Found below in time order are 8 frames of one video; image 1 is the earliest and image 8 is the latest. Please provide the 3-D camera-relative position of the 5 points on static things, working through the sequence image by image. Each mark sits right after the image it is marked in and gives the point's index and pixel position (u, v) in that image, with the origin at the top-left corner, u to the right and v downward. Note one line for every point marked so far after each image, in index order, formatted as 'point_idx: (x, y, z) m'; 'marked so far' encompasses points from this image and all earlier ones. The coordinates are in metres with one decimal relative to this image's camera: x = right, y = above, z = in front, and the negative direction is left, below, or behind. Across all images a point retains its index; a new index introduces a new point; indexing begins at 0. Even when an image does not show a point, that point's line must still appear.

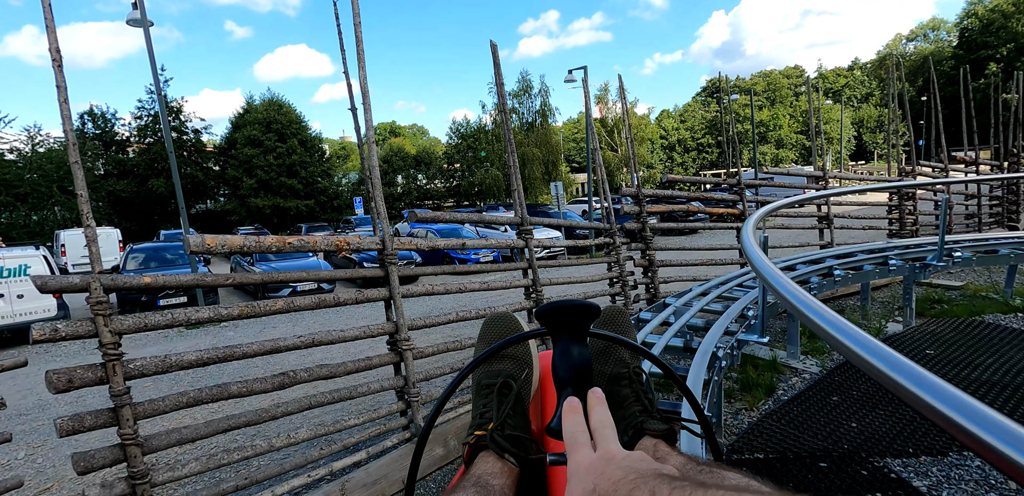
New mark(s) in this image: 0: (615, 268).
0: (+0.8, -0.2, +4.1) m
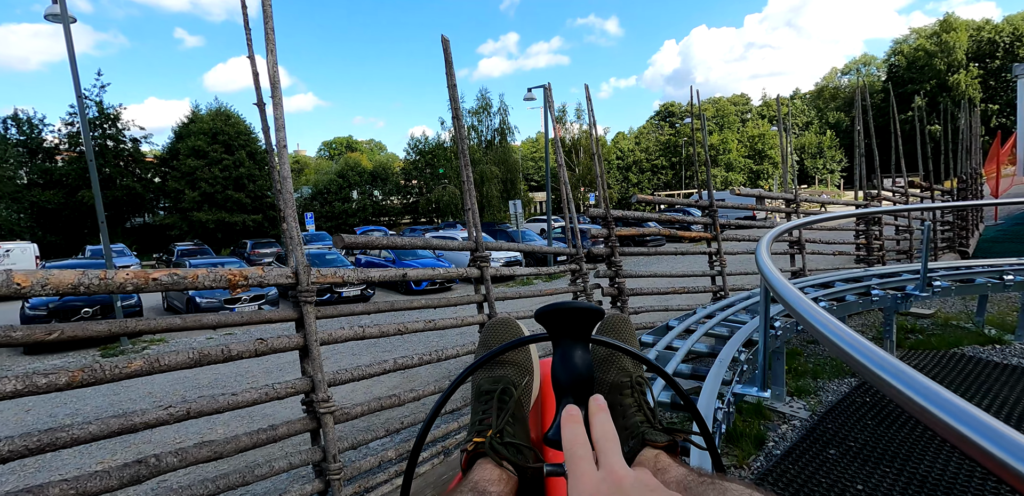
0: (+0.5, -0.3, +3.7) m
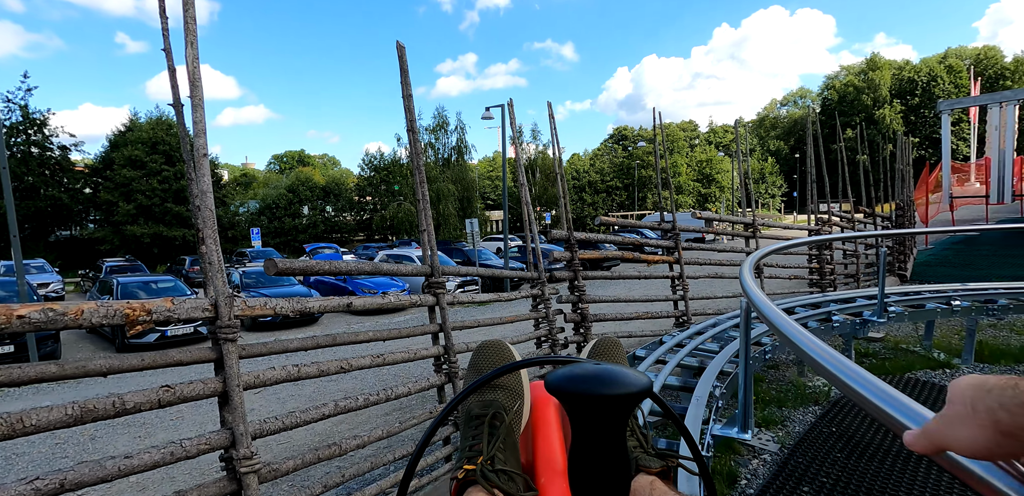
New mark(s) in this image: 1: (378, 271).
0: (+0.2, -0.5, +3.5) m
1: (-0.7, -0.1, +2.9) m
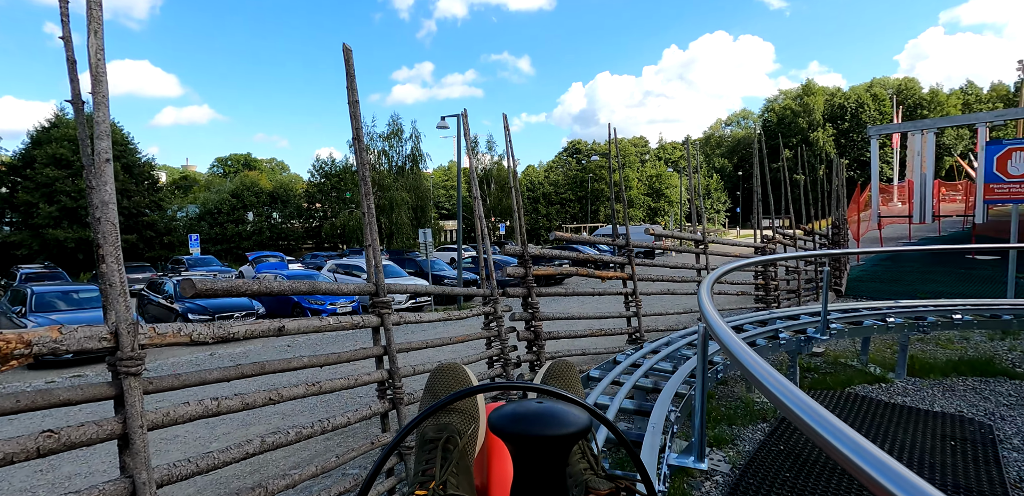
0: (-0.1, -0.6, +3.4) m
1: (-1.0, -0.2, +2.7) m
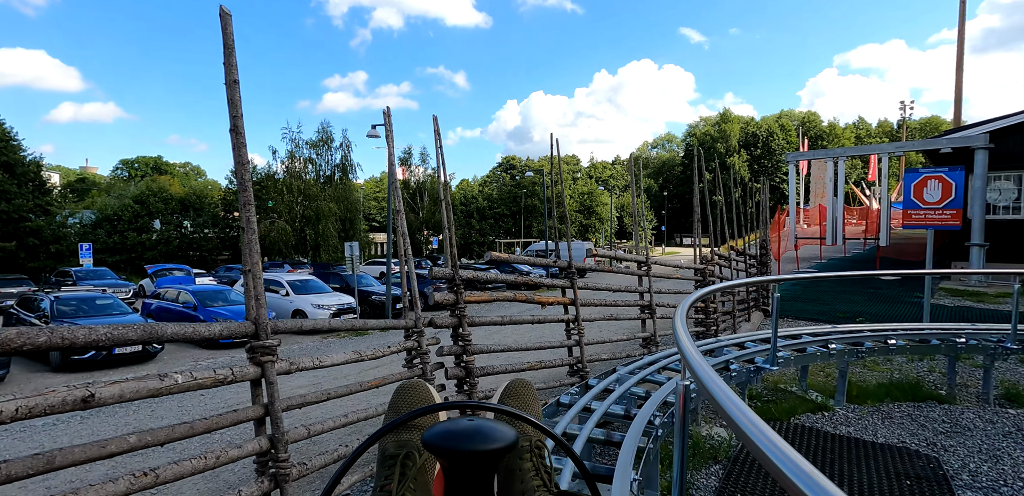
0: (-0.5, -0.7, +2.9) m
1: (-1.3, -0.3, +2.1) m
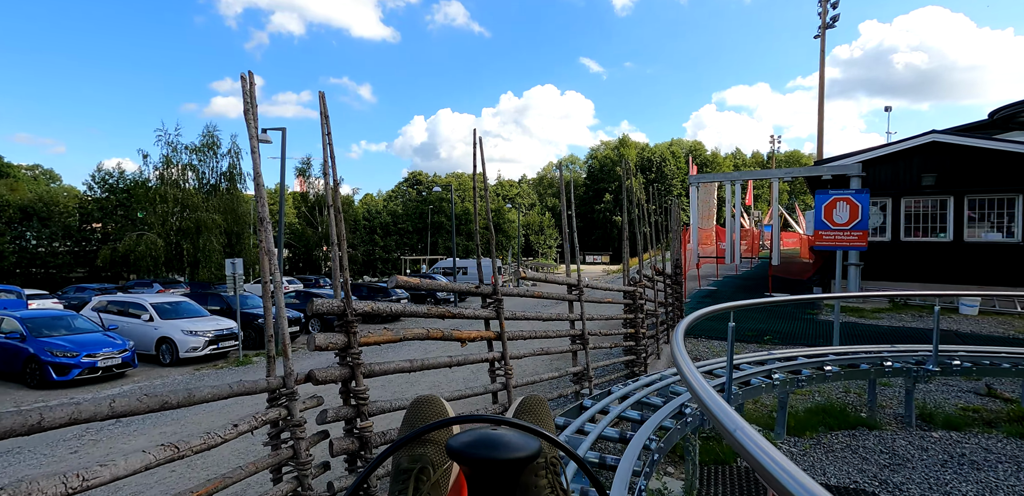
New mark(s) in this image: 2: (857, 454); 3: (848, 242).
0: (-0.8, -0.8, +2.0) m
1: (-1.5, -0.3, +1.2) m
2: (+2.7, -1.6, +4.2) m
3: (+4.3, +0.1, +6.8) m
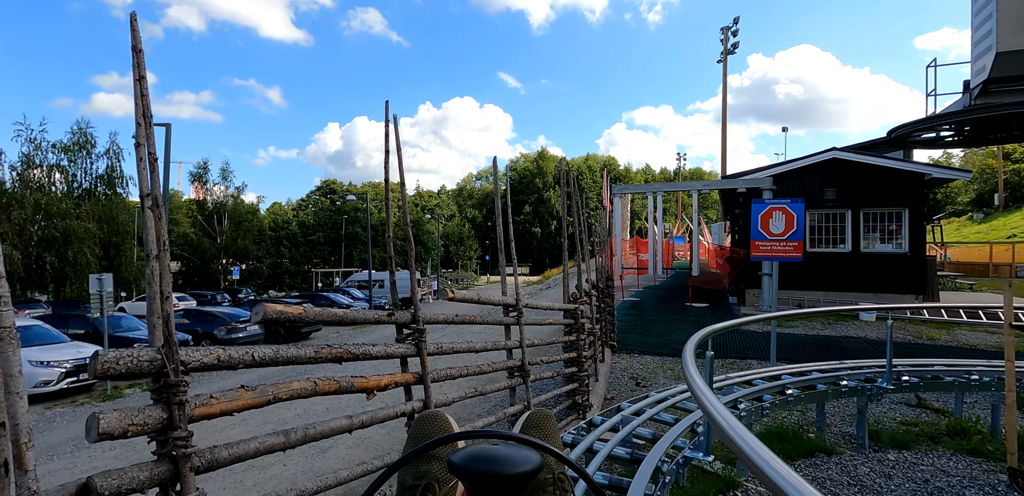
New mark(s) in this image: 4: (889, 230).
0: (-1.0, -0.8, +1.1) m
1: (-1.5, -0.4, +0.2) m
2: (+2.2, -1.7, +3.7) m
3: (+3.3, -0.1, +6.6) m
4: (+10.9, +0.5, +15.5) m
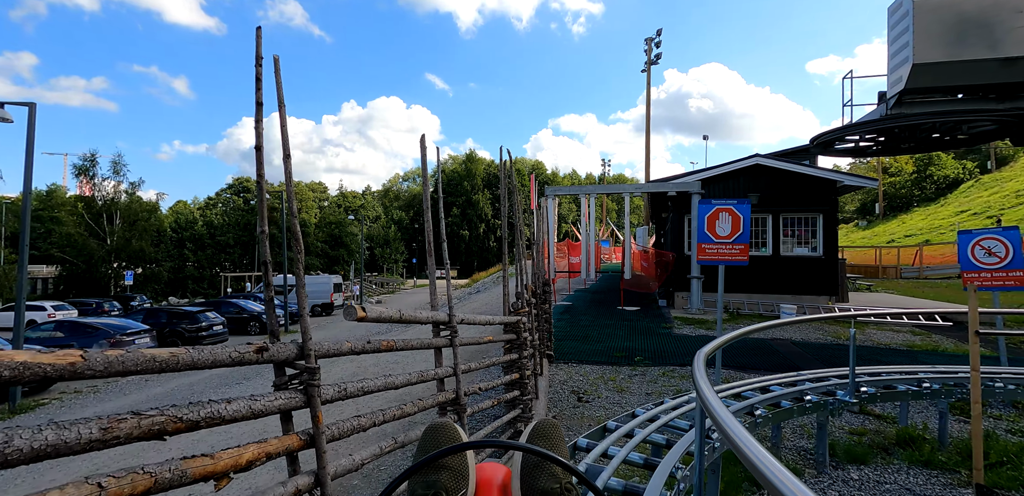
0: (-1.0, -0.8, +0.2) m
1: (-1.4, -0.3, -0.7) m
2: (+1.8, -1.7, +3.3) m
3: (+2.5, -0.1, +6.3) m
4: (+8.8, +0.4, +16.1) m
